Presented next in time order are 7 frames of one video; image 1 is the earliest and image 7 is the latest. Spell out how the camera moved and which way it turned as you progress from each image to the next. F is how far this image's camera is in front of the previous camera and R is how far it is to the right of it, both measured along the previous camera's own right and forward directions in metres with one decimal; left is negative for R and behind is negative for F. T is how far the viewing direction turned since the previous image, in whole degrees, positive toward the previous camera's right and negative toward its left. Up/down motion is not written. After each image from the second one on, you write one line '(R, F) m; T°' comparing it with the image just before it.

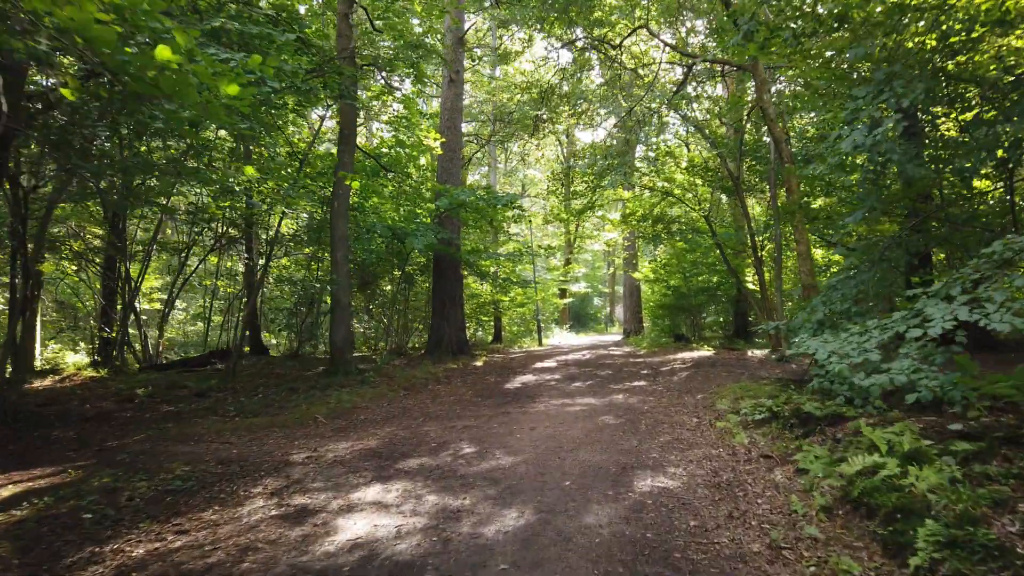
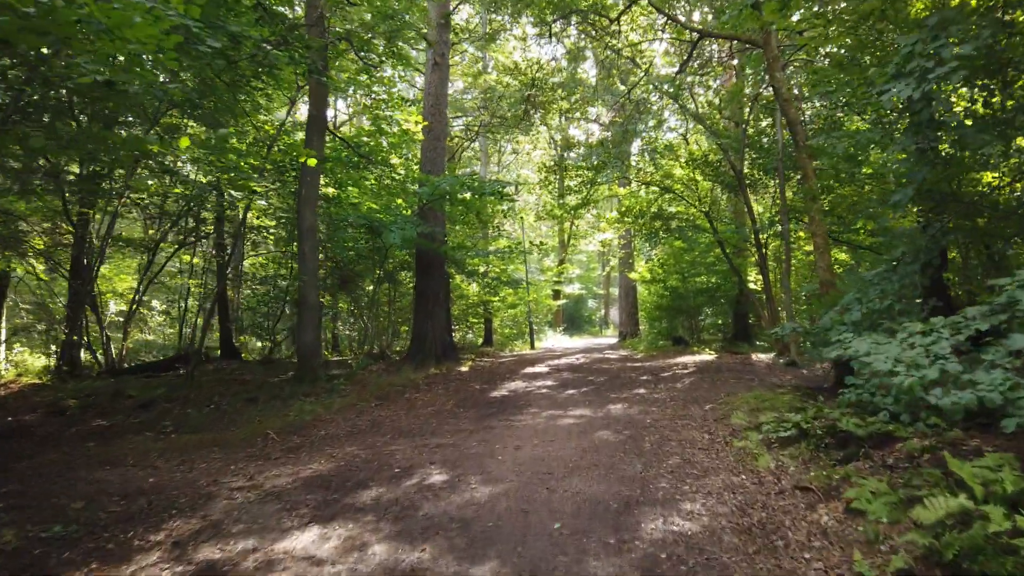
(+0.1, +1.0) m; 0°
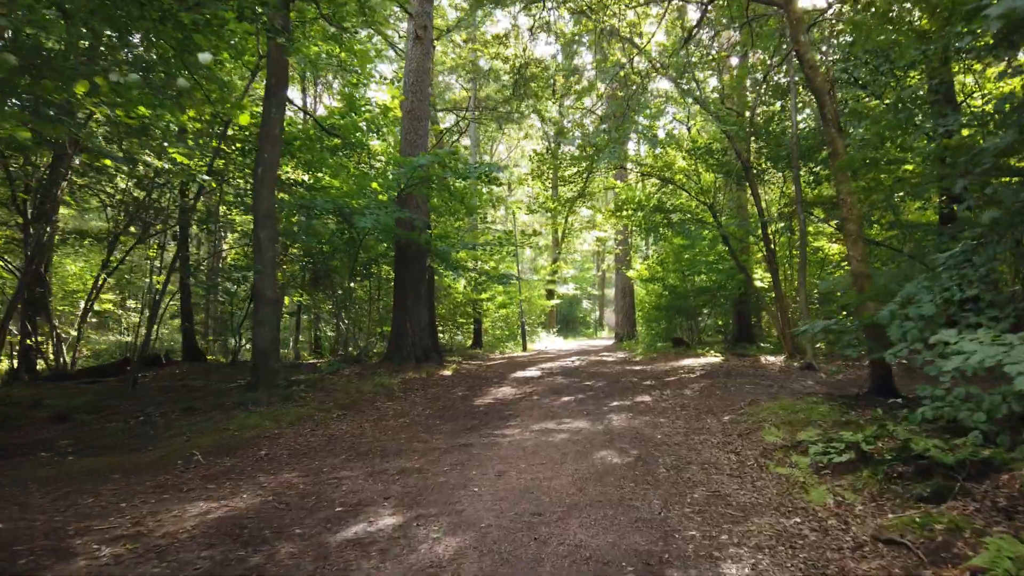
(+0.1, +1.1) m; 0°
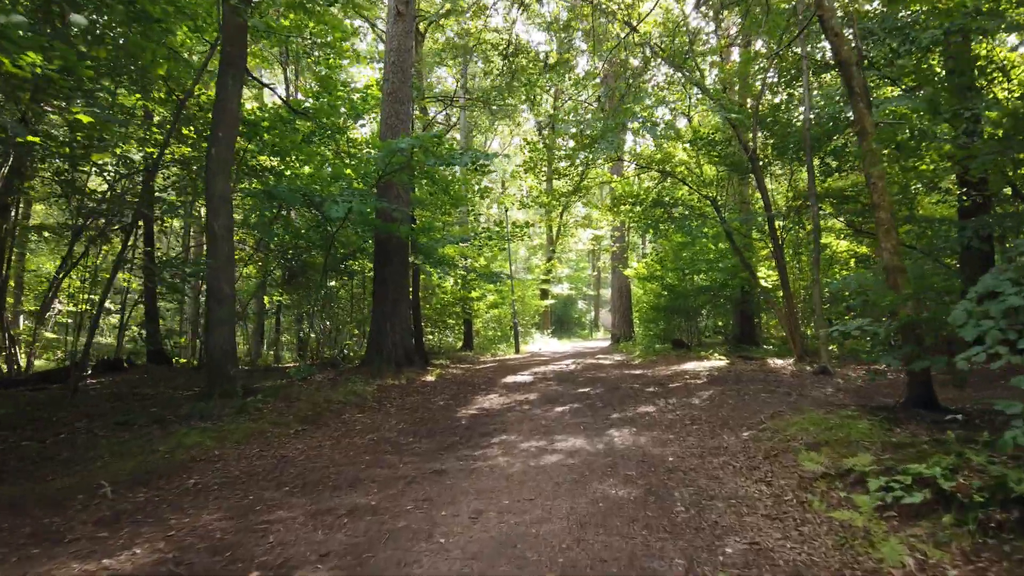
(+0.1, +0.9) m; 0°
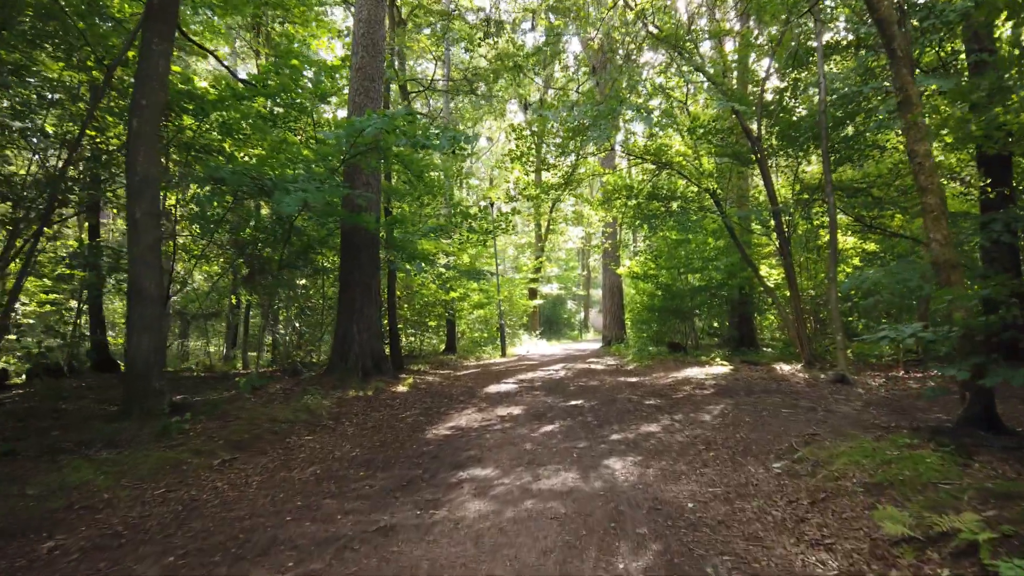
(+0.1, +1.1) m; +1°
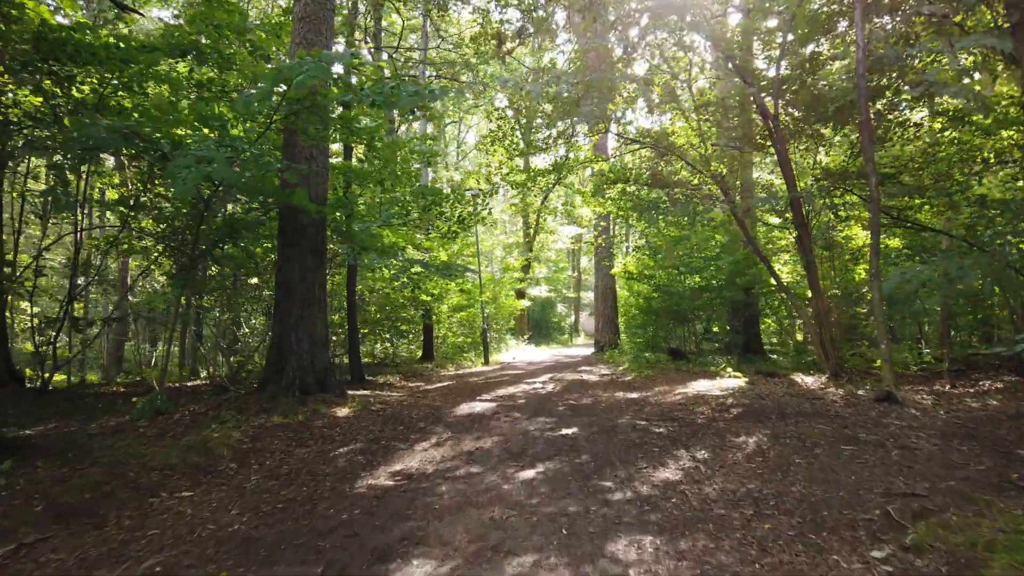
(+0.1, +1.7) m; +1°
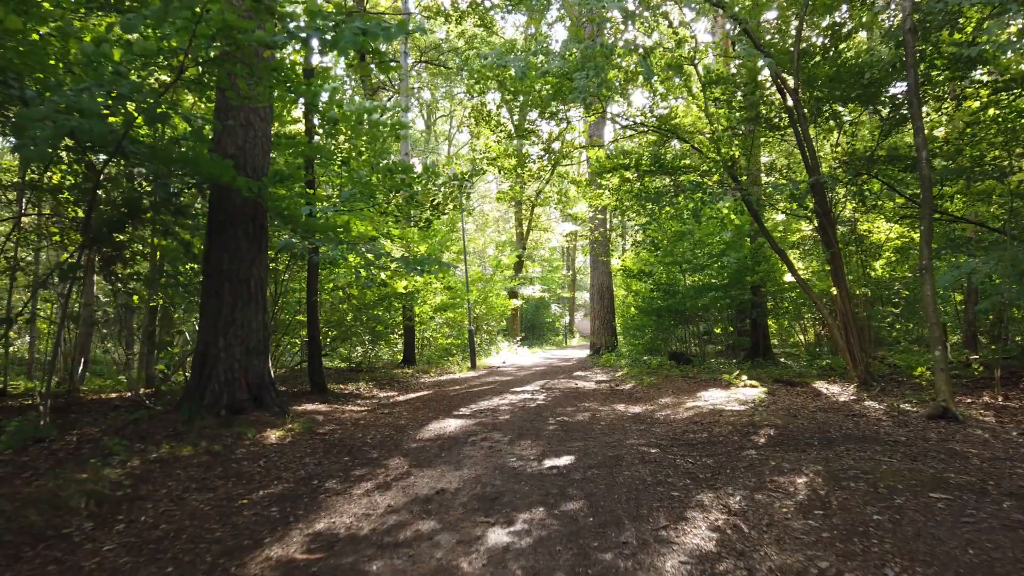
(+0.1, +1.3) m; 0°
